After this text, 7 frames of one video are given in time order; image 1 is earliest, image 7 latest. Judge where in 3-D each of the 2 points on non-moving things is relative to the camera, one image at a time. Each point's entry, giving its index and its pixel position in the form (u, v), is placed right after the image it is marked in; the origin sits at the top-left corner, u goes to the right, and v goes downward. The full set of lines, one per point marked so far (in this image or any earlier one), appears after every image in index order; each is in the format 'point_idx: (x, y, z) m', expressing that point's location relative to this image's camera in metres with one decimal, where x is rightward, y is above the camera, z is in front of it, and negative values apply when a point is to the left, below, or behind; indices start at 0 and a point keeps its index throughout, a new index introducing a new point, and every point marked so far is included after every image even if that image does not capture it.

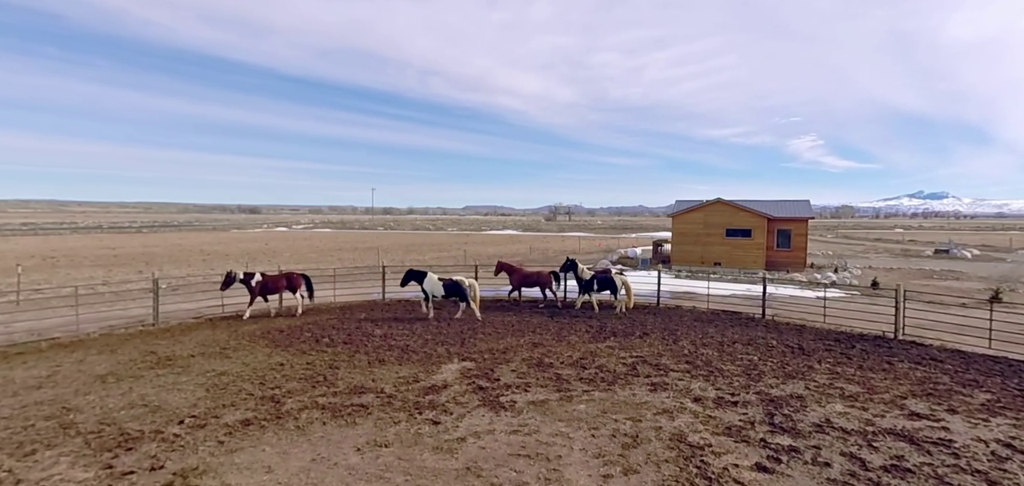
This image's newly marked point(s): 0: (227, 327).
0: (-5.4, -1.6, +9.5) m
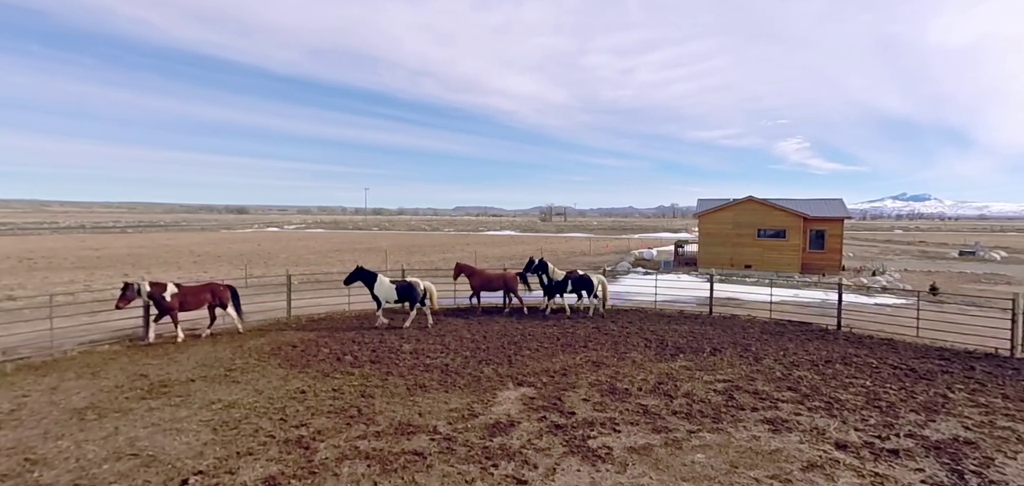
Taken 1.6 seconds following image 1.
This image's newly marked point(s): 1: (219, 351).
0: (-4.7, -1.7, +8.3) m
1: (-4.5, -1.7, +7.7) m
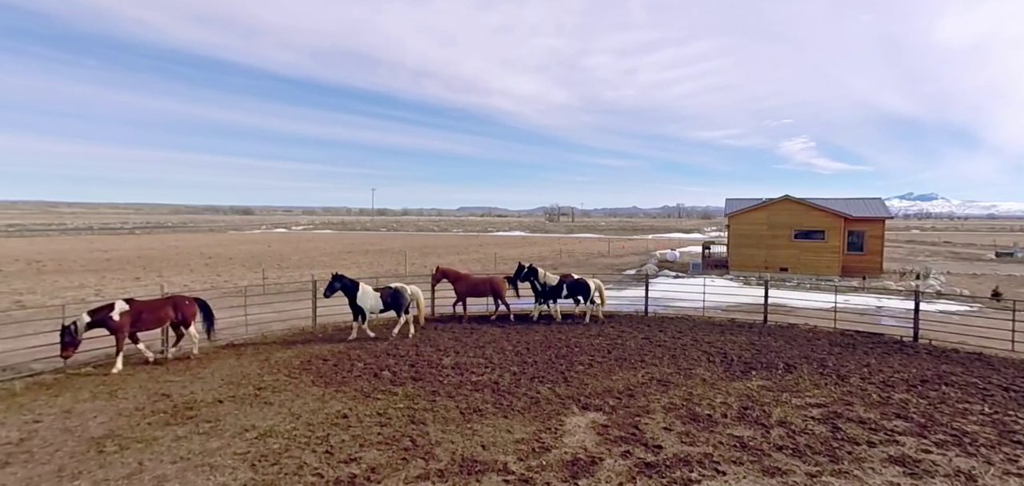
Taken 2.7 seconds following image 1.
0: (-4.0, -1.7, +7.7) m
1: (-3.8, -1.8, +7.1) m
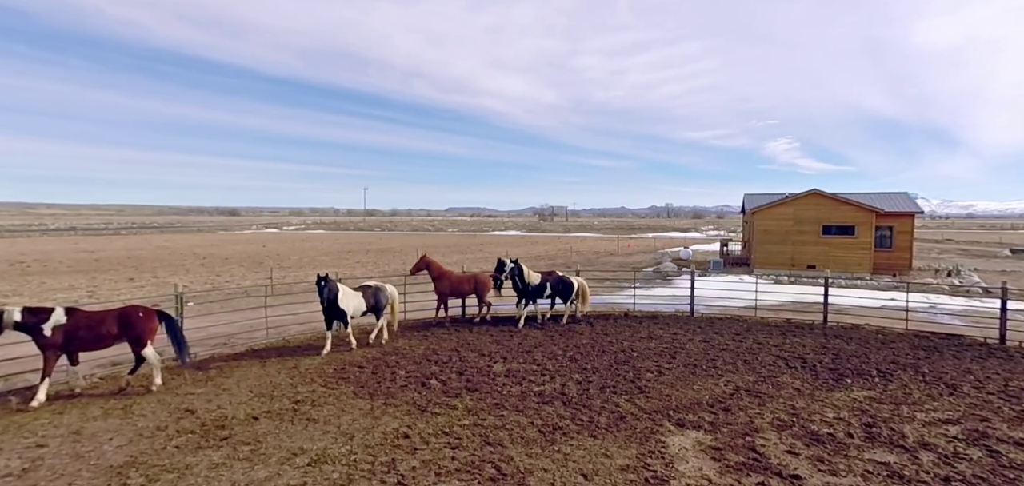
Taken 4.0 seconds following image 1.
0: (-3.2, -1.7, +6.9) m
1: (-3.0, -1.7, +6.3) m
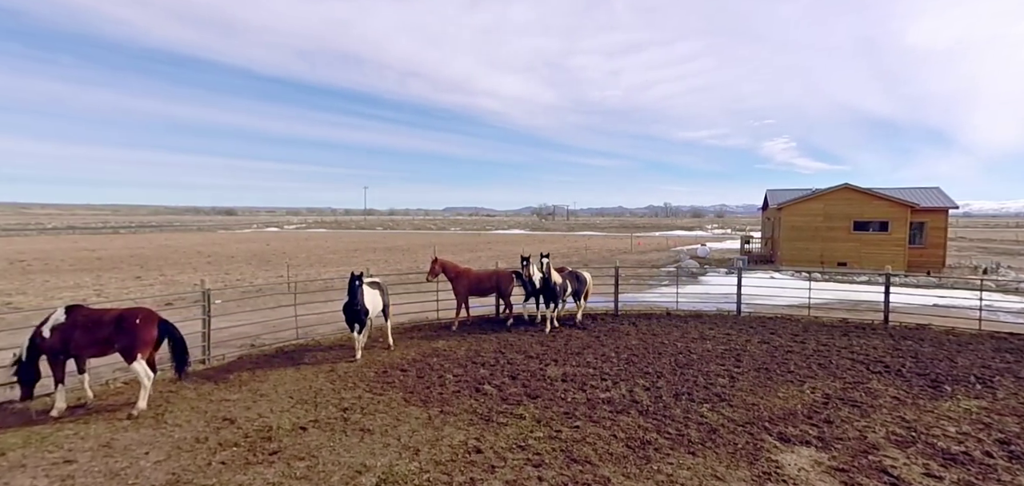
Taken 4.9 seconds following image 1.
0: (-2.5, -1.6, +6.4) m
1: (-2.3, -1.6, +5.8) m
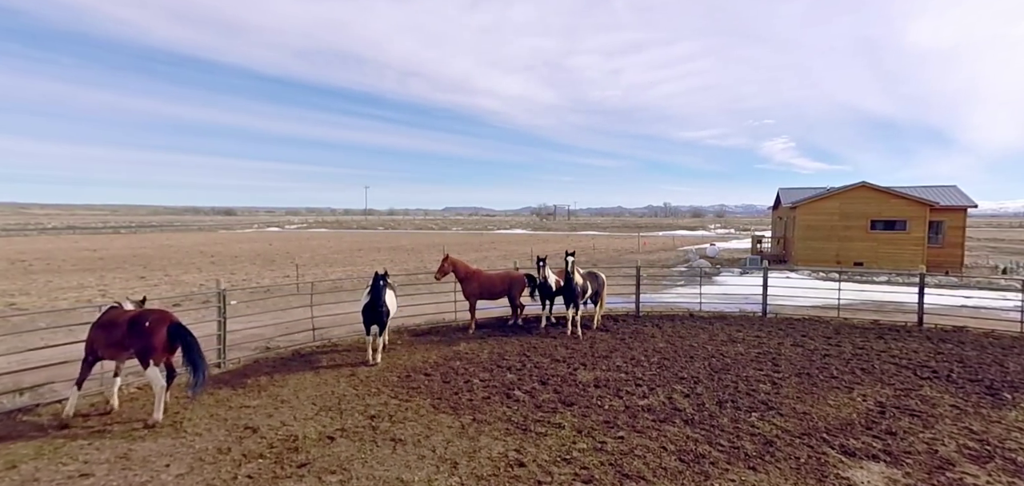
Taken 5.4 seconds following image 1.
0: (-2.2, -1.6, +6.2) m
1: (-2.0, -1.6, +5.6) m
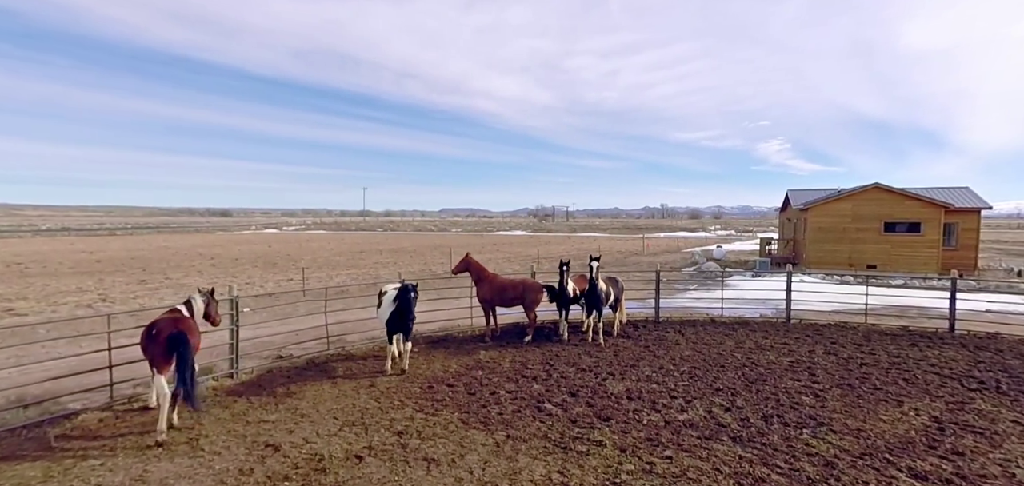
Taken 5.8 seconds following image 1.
0: (-1.9, -1.6, +5.9) m
1: (-1.7, -1.7, +5.3) m
